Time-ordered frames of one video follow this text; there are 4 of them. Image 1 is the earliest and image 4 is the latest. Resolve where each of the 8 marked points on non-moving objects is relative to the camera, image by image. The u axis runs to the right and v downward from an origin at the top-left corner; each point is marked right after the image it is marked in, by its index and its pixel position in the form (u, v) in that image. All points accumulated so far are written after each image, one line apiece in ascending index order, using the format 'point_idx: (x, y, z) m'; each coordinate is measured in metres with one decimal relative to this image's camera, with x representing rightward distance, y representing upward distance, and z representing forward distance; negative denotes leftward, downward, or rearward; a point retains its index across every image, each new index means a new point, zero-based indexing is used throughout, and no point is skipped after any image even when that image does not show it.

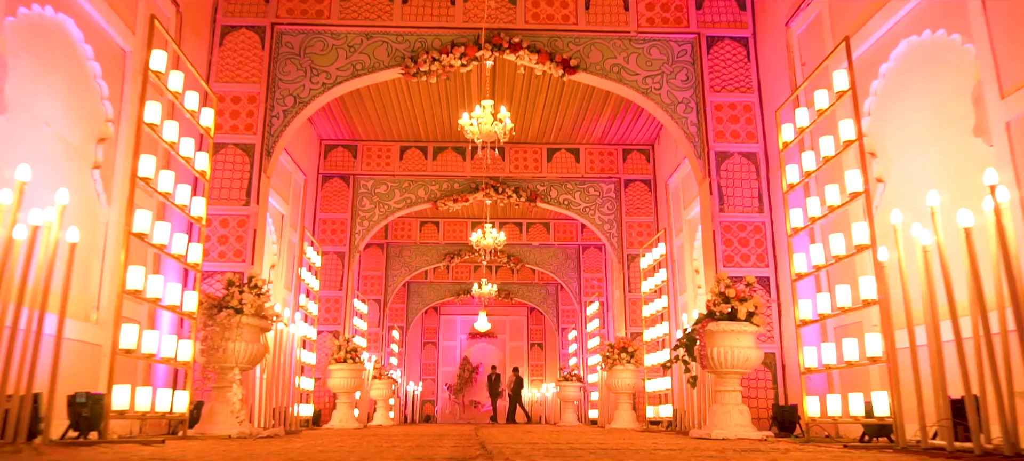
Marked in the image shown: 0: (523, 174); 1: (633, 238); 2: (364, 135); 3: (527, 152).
0: (+0.2, +0.9, +12.5) m
1: (+1.9, -0.1, +12.4) m
2: (-2.3, +1.5, +12.4) m
3: (+0.2, +1.3, +12.7) m
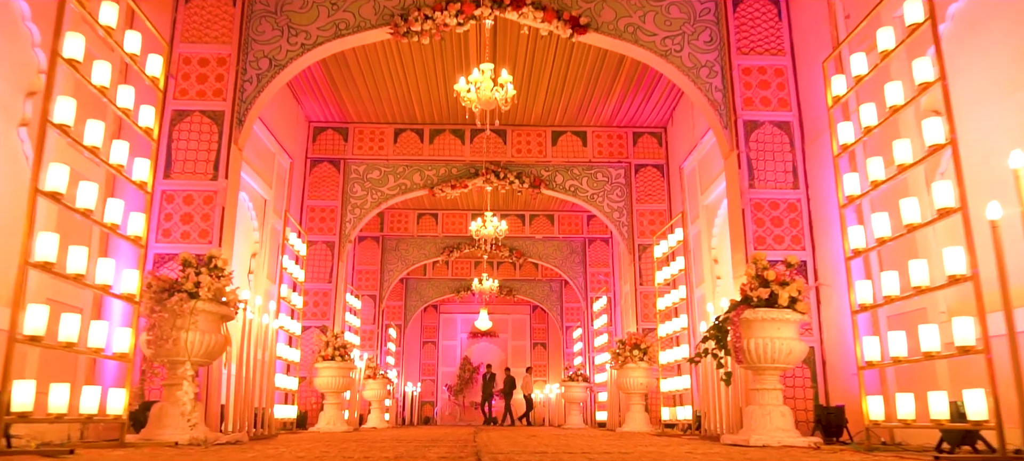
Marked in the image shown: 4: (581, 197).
0: (+0.2, +1.1, +11.7) m
1: (+1.9, +0.1, +11.5) m
2: (-2.3, +1.7, +11.6) m
3: (+0.3, +1.4, +11.8) m
4: (+1.0, +0.5, +11.8) m
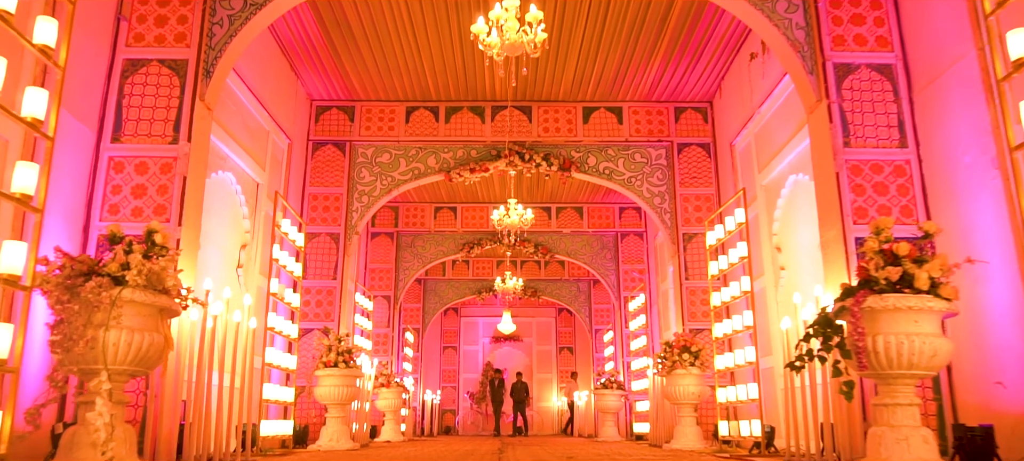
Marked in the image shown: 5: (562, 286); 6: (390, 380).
0: (+0.6, +1.2, +10.4) m
1: (+2.3, +0.2, +10.2) m
2: (-2.0, +1.8, +10.3) m
3: (+0.6, +1.6, +10.5) m
4: (+1.4, +0.7, +10.4) m
5: (+1.2, -1.3, +18.7) m
6: (-1.8, -2.2, +11.7) m
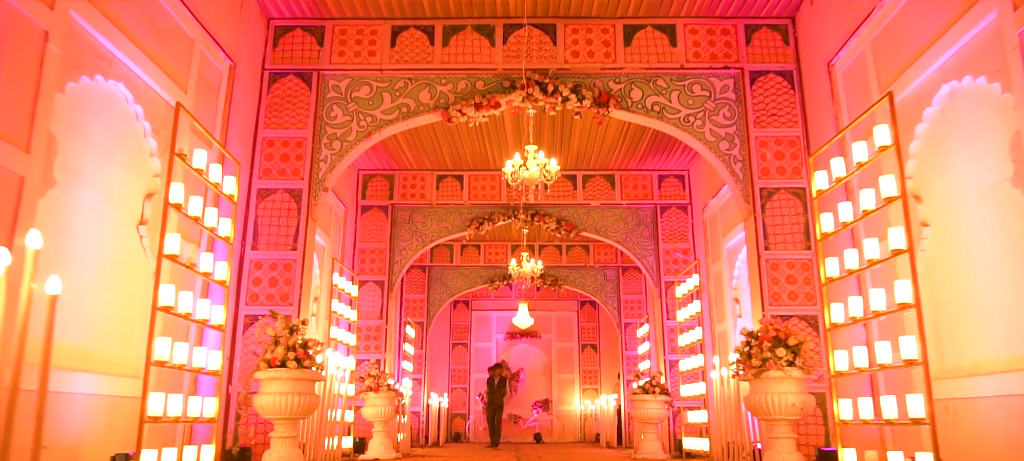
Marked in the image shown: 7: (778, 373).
0: (+0.7, +1.7, +7.8) m
1: (+2.5, +0.7, +7.6) m
2: (-1.8, +2.2, +7.8) m
3: (+0.8, +2.0, +8.0) m
4: (+1.6, +1.1, +7.9) m
5: (+1.6, -0.9, +16.2) m
6: (-1.6, -1.8, +9.3) m
7: (+2.0, -1.1, +5.8) m
